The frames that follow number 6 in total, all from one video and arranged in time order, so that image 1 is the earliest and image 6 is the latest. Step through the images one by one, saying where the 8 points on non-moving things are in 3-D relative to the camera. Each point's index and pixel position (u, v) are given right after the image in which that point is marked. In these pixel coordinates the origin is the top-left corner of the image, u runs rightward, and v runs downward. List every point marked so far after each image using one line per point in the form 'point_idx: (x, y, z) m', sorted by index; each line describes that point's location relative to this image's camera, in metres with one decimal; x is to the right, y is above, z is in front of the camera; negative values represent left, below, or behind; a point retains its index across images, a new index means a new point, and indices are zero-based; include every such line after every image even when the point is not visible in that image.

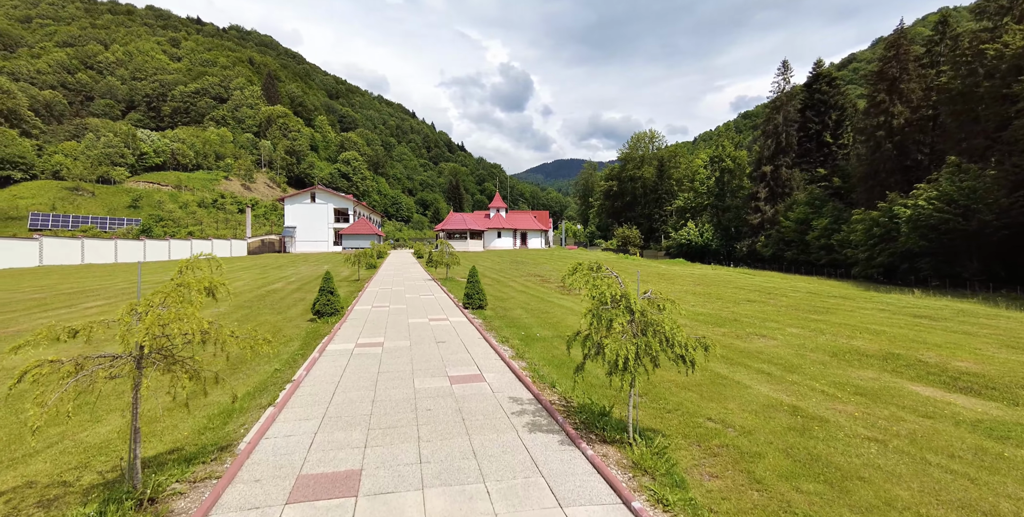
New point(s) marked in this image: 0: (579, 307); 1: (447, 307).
0: (+2.3, -1.7, +14.2) m
1: (-2.2, -1.7, +13.5) m
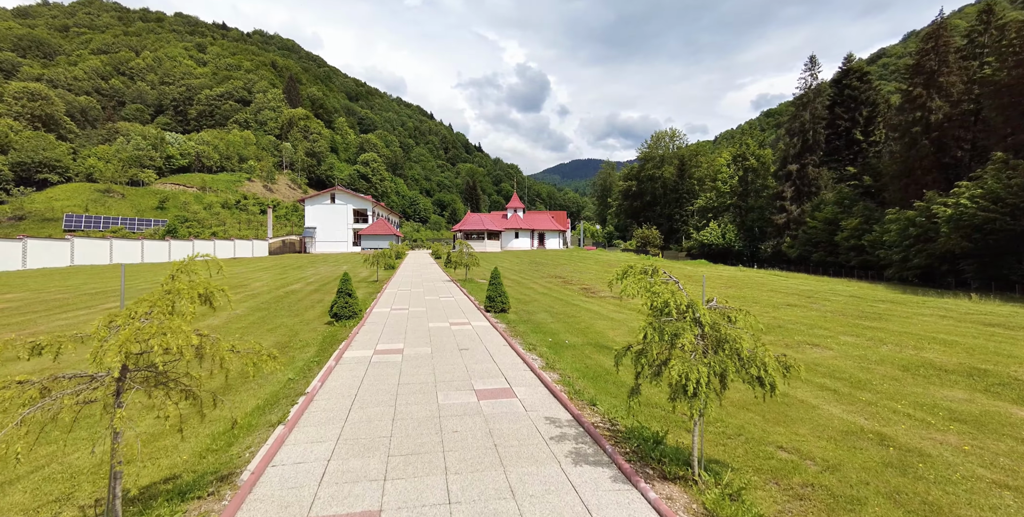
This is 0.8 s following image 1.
0: (+3.1, -1.8, +13.4) m
1: (-1.4, -1.7, +12.9) m
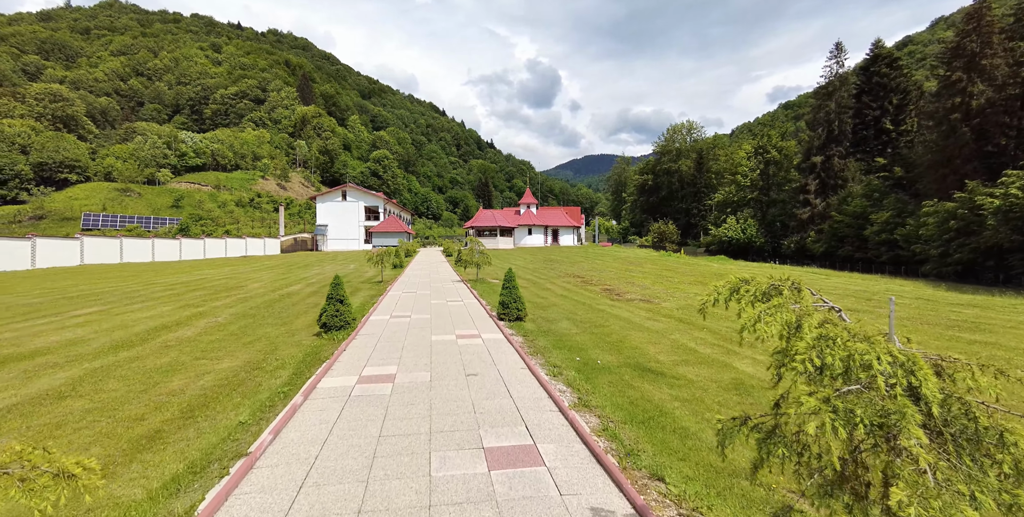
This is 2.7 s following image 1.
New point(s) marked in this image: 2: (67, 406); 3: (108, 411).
0: (+3.6, -1.7, +11.6) m
1: (-0.9, -1.7, +11.3) m
2: (-5.7, -1.9, +5.1) m
3: (-5.1, -1.9, +5.1) m
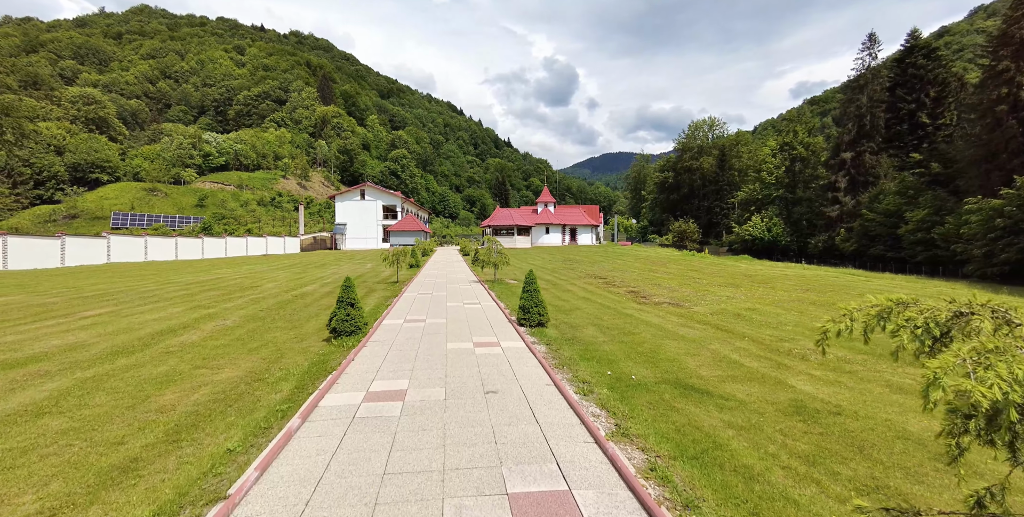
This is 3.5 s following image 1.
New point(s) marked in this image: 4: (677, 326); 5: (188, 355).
0: (+4.1, -1.8, +10.7) m
1: (-0.4, -1.7, +10.5) m
2: (-5.4, -1.9, +4.6) m
3: (-4.8, -2.0, +4.5) m
4: (+4.4, -1.8, +10.7) m
5: (-6.3, -1.9, +7.8) m
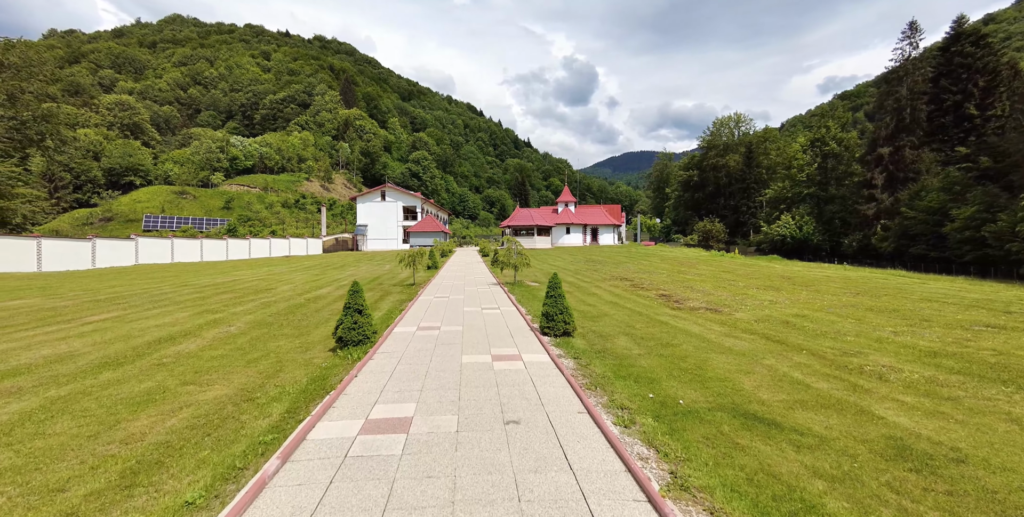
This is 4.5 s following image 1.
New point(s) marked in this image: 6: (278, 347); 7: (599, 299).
0: (+4.7, -1.8, +9.5) m
1: (+0.2, -1.8, +9.6) m
2: (-5.2, -2.0, +3.9) m
3: (-4.6, -2.0, +3.8) m
4: (+5.0, -1.8, +9.5) m
5: (-5.9, -1.9, +7.1) m
6: (-5.1, -1.9, +8.7) m
7: (+3.2, -1.5, +14.8) m
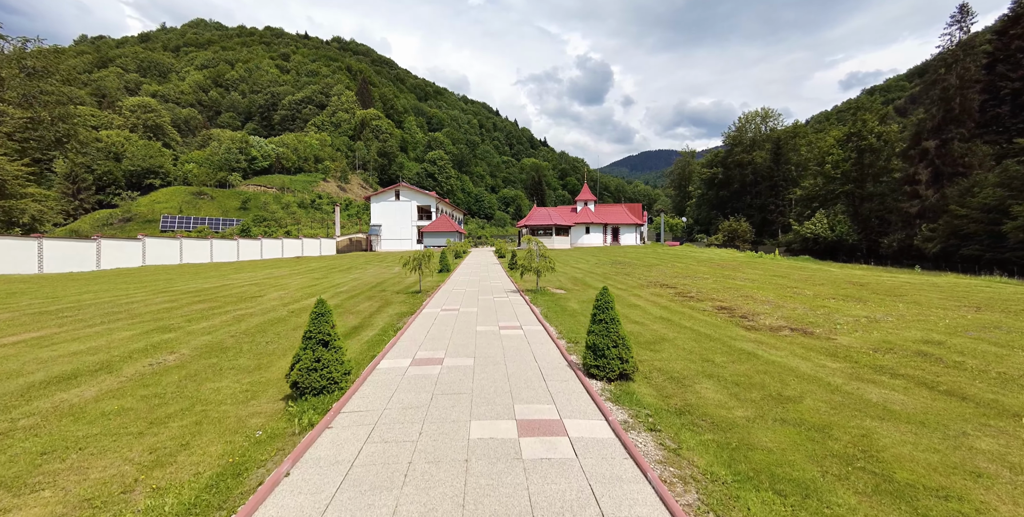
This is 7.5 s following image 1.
0: (+5.2, -2.0, +6.5) m
1: (+0.7, -1.9, +6.7) m
2: (-4.9, -2.1, +1.3) m
3: (-4.3, -2.1, +1.1) m
4: (+5.5, -2.0, +6.5) m
5: (-5.5, -2.1, +4.6) m
6: (-4.6, -2.0, +6.1) m
7: (+4.0, -1.6, +11.9) m
